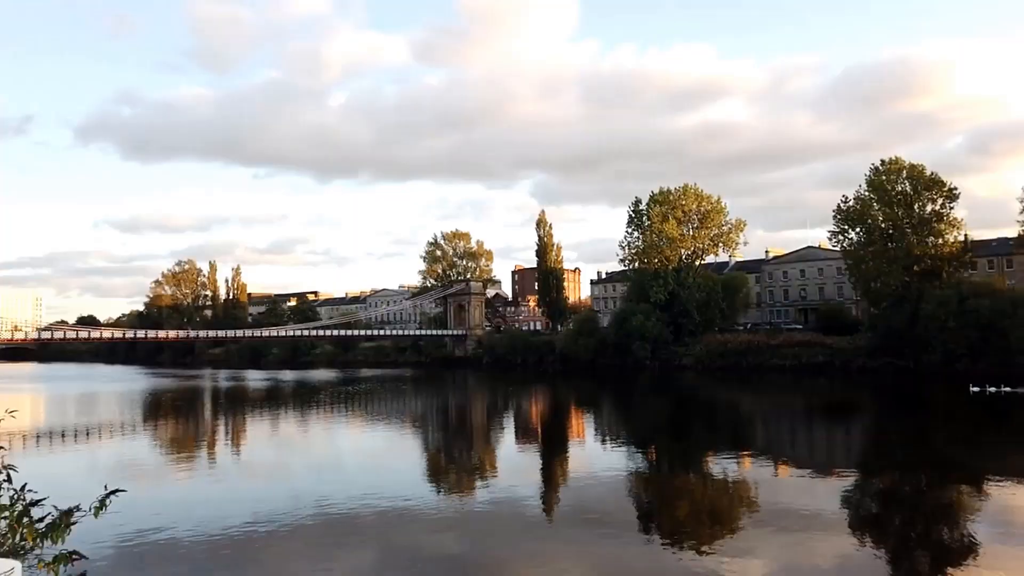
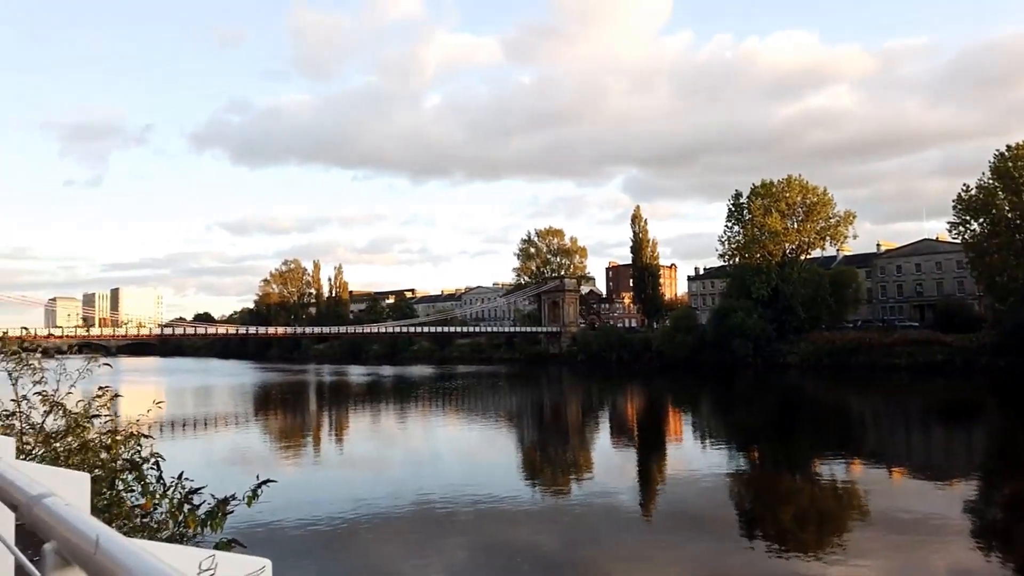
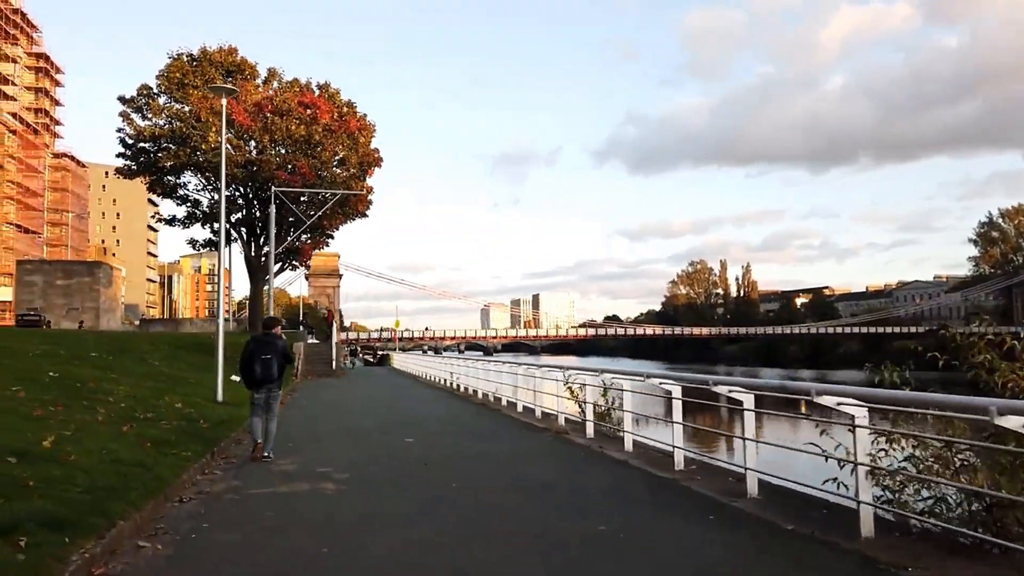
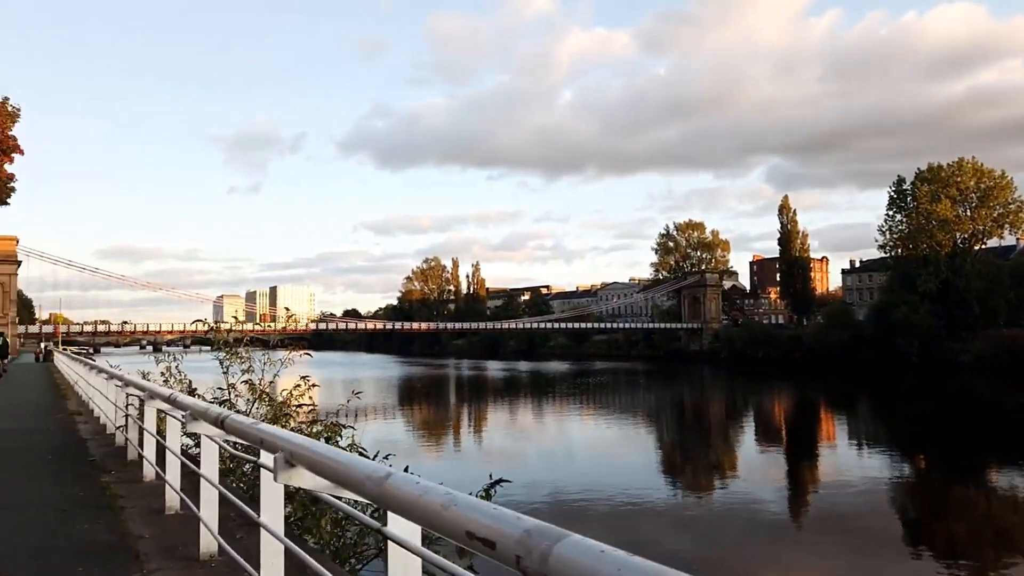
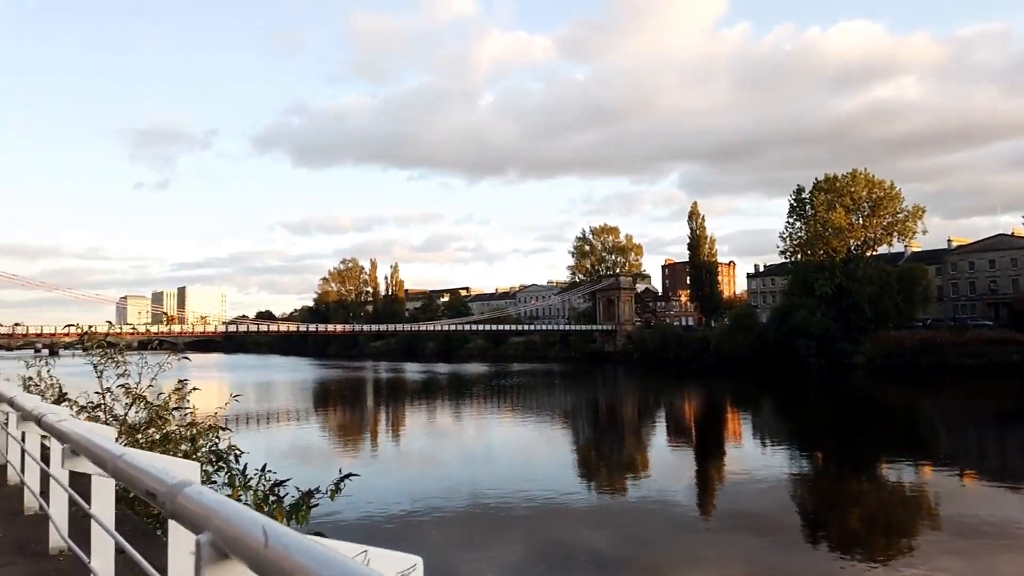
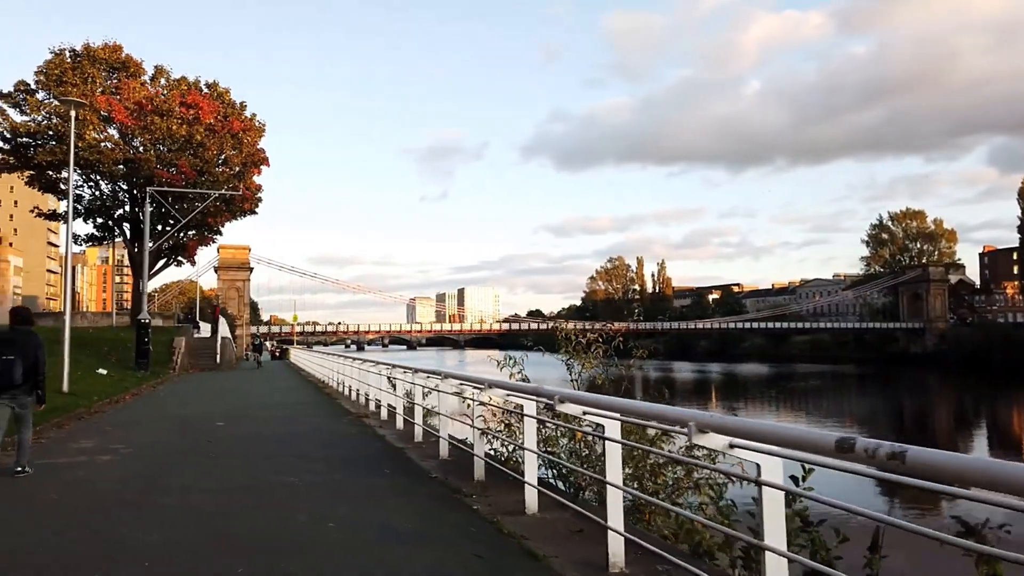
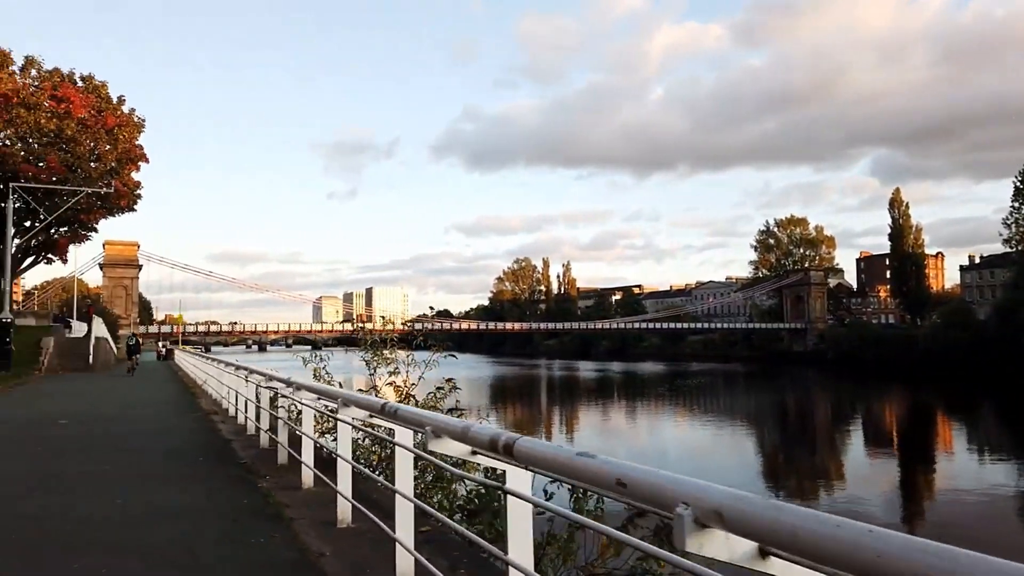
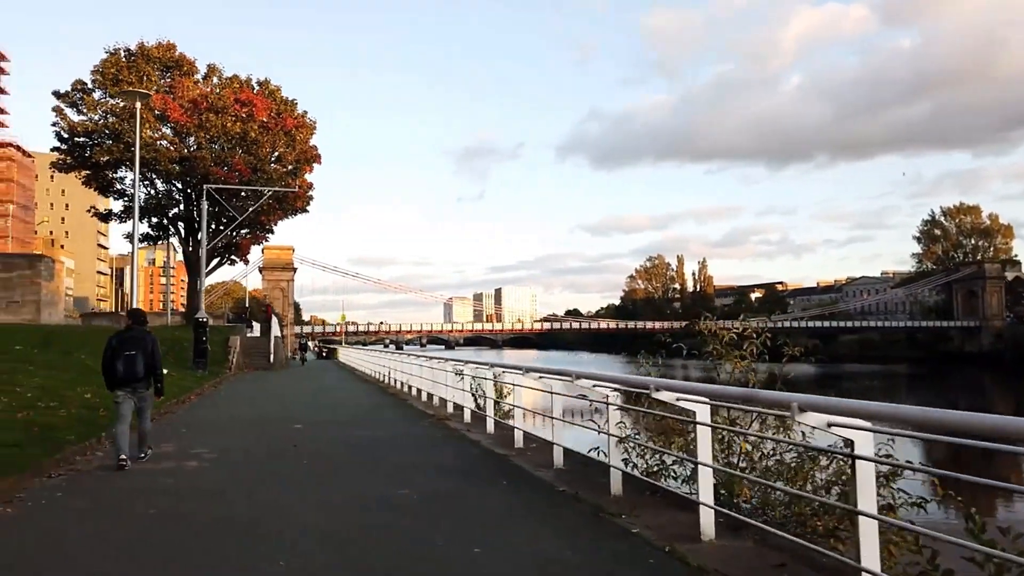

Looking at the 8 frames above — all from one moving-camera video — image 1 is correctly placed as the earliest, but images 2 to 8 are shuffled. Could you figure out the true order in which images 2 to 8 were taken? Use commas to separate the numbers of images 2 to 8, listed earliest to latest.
2, 5, 4, 7, 6, 8, 3
